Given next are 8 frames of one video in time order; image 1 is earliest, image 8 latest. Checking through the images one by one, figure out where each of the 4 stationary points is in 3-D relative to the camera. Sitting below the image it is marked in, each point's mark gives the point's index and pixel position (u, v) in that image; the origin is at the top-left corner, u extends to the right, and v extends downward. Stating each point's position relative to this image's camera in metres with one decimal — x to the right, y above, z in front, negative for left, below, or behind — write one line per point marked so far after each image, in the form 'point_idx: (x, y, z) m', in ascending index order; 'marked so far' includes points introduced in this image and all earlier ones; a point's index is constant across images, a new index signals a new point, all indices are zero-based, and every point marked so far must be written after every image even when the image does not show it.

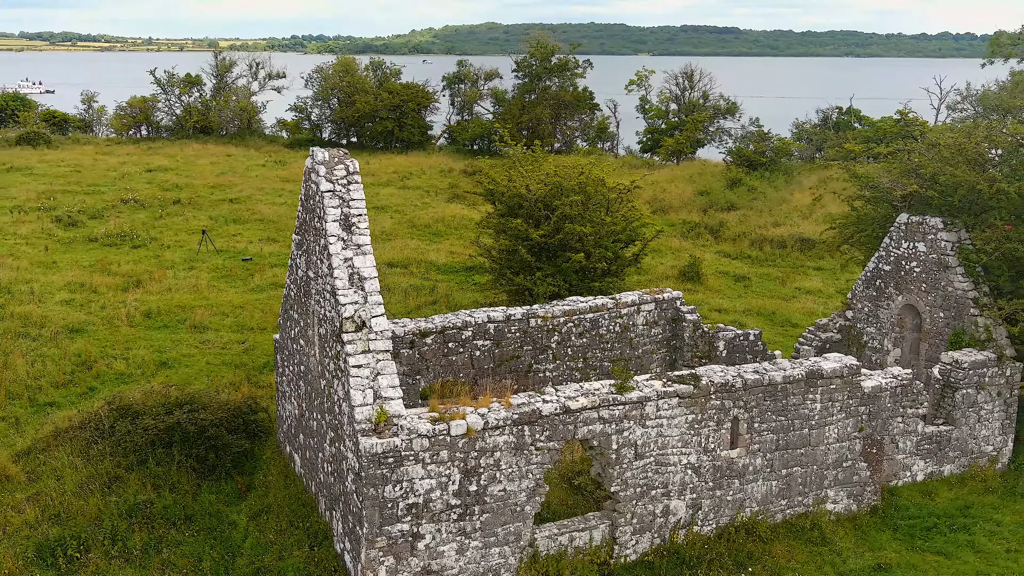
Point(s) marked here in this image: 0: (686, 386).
0: (+1.8, -1.0, +7.3) m
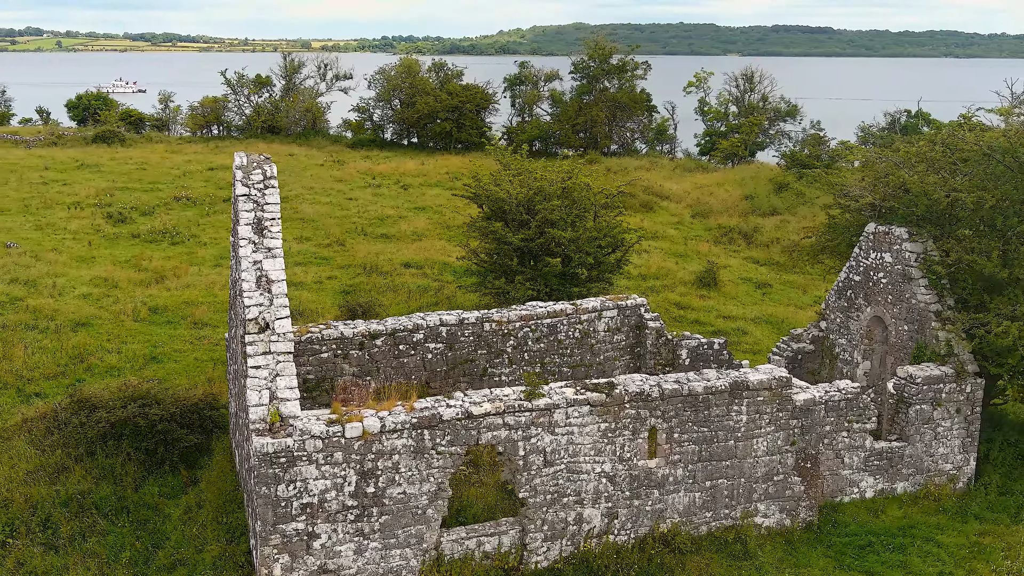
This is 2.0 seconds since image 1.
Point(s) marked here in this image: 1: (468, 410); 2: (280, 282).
0: (+0.9, -1.1, +7.2) m
1: (-0.4, -1.1, +6.7) m
2: (-2.1, +0.1, +6.6) m
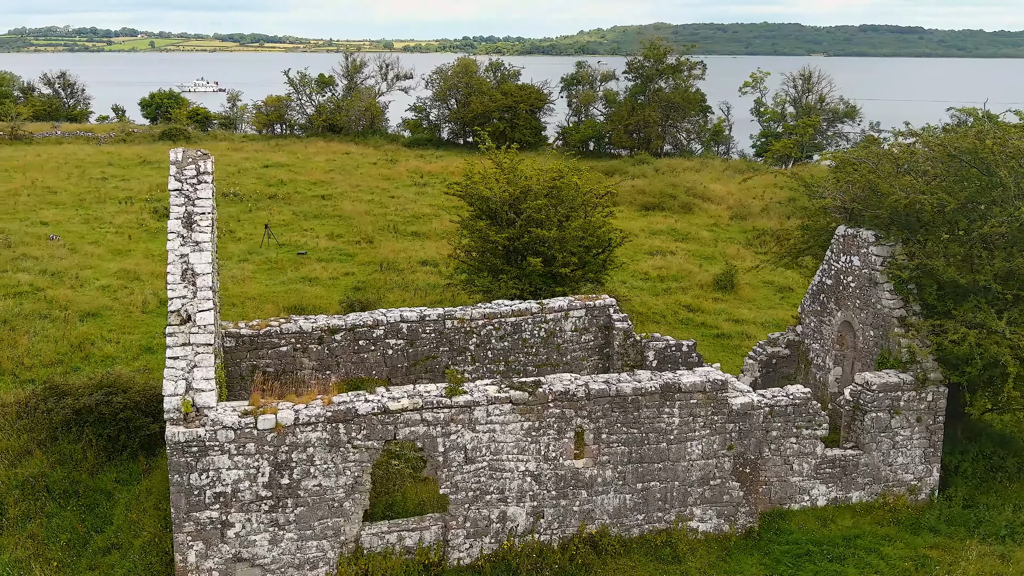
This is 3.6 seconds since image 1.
0: (+0.1, -1.1, +7.2) m
1: (-1.2, -1.1, +6.7) m
2: (-2.9, +0.1, +6.8) m
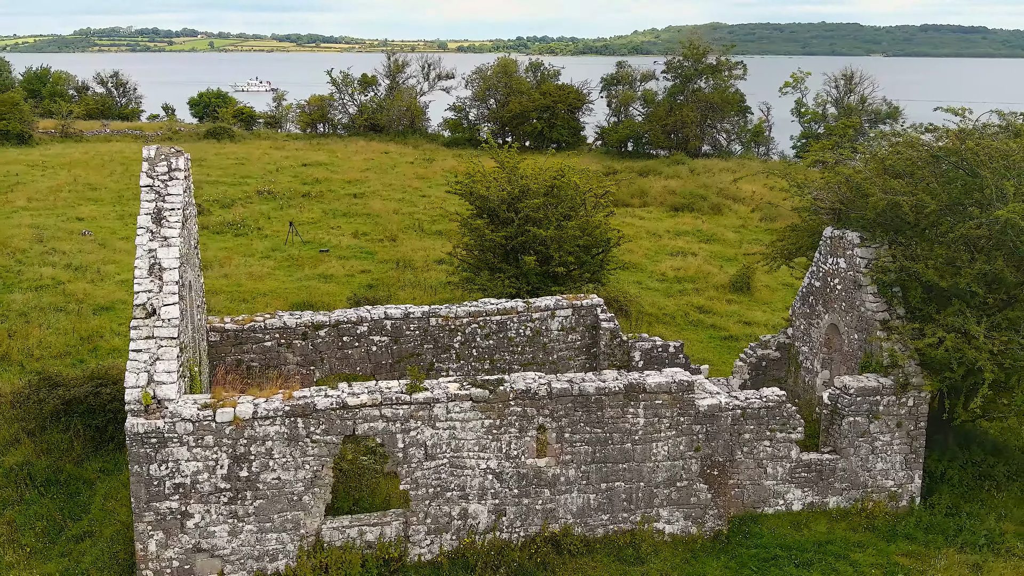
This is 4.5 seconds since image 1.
0: (-0.3, -1.0, +7.2) m
1: (-1.6, -1.1, +6.8) m
2: (-3.3, +0.2, +6.9) m
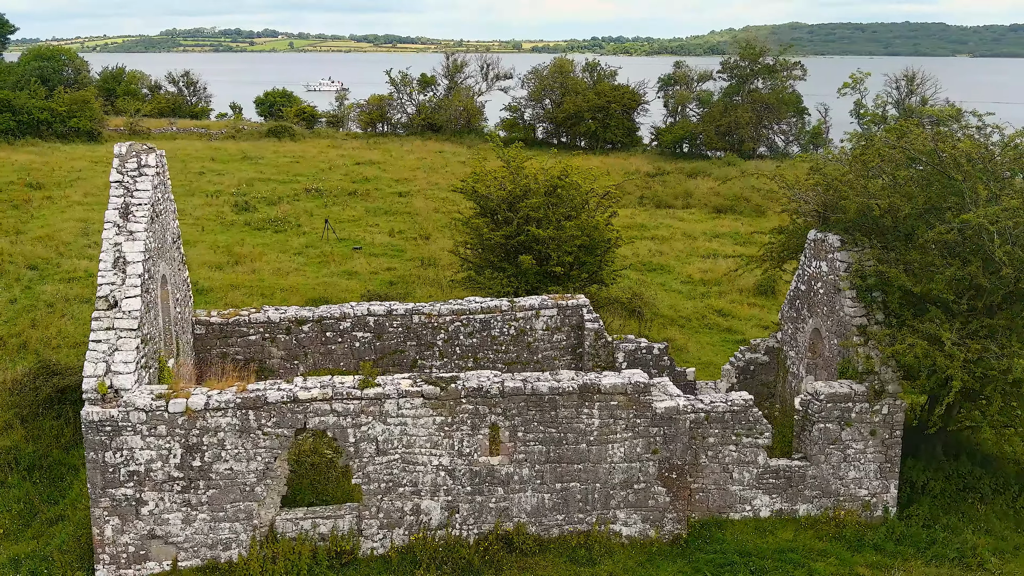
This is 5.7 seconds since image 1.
0: (-0.8, -1.0, +7.3) m
1: (-2.1, -1.0, +7.0) m
2: (-3.8, +0.2, +7.1) m
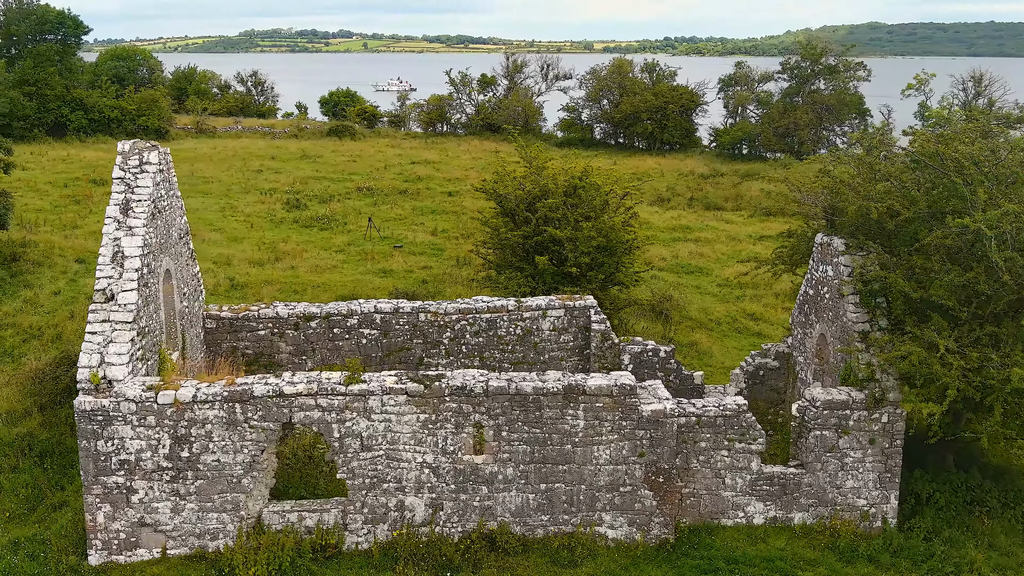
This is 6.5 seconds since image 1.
0: (-1.0, -1.0, +7.4) m
1: (-2.3, -1.0, +7.2) m
2: (-3.9, +0.3, +7.4) m
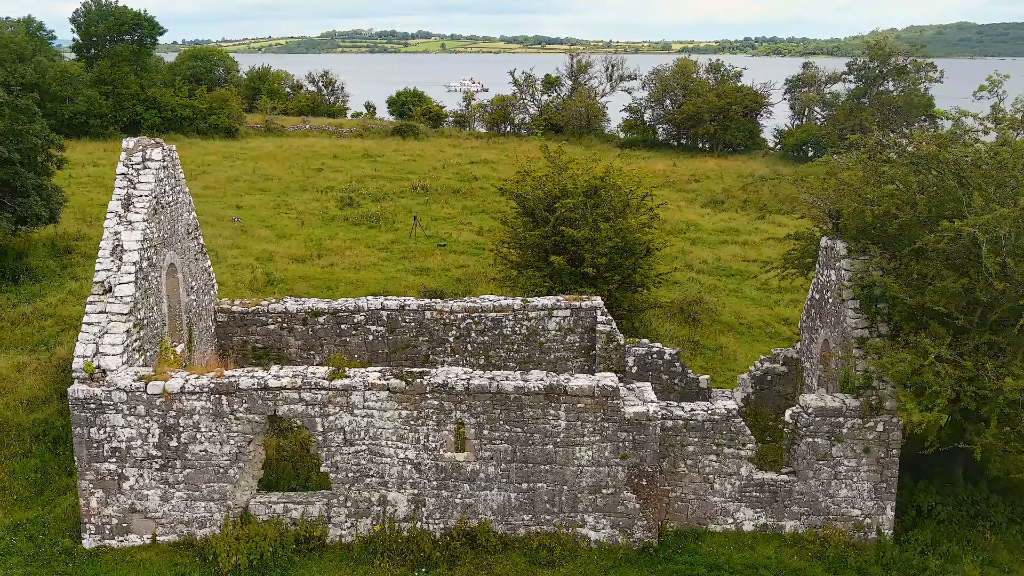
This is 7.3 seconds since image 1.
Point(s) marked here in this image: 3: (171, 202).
0: (-1.2, -1.0, +7.5) m
1: (-2.5, -1.0, +7.4) m
2: (-4.1, +0.4, +7.7) m
3: (-4.1, +1.0, +8.6) m
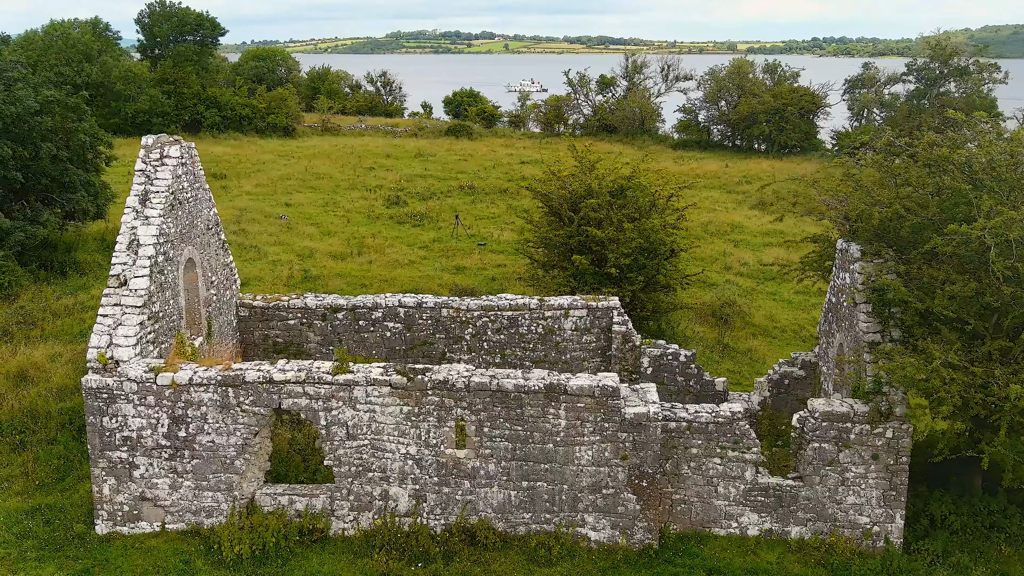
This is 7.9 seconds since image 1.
0: (-1.2, -1.0, +7.7) m
1: (-2.5, -0.9, +7.6) m
2: (-4.1, +0.4, +8.1) m
3: (-4.0, +1.1, +8.9) m
